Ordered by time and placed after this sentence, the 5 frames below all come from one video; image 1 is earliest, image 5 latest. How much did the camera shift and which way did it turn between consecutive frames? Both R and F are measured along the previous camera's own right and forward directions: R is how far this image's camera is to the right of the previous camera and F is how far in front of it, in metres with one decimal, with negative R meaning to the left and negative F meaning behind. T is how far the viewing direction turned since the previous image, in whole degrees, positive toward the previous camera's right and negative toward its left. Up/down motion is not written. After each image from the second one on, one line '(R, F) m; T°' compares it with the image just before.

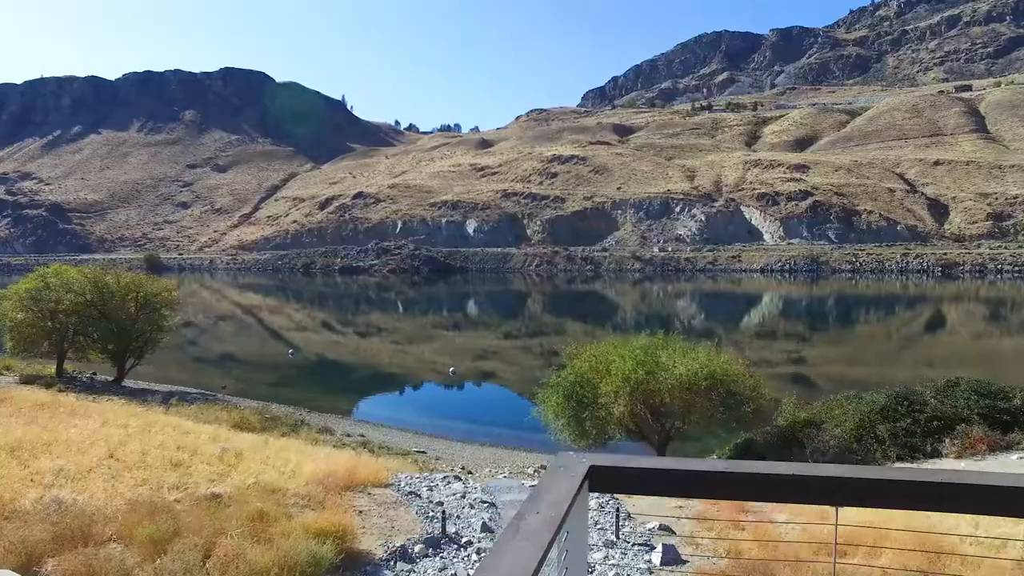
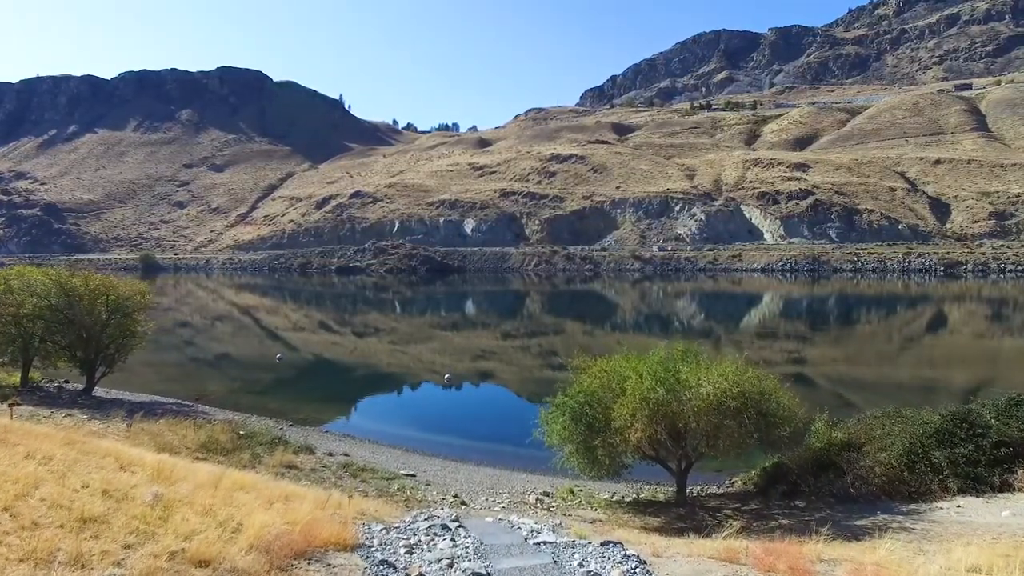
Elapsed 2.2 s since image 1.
(0.0, +0.8) m; 0°
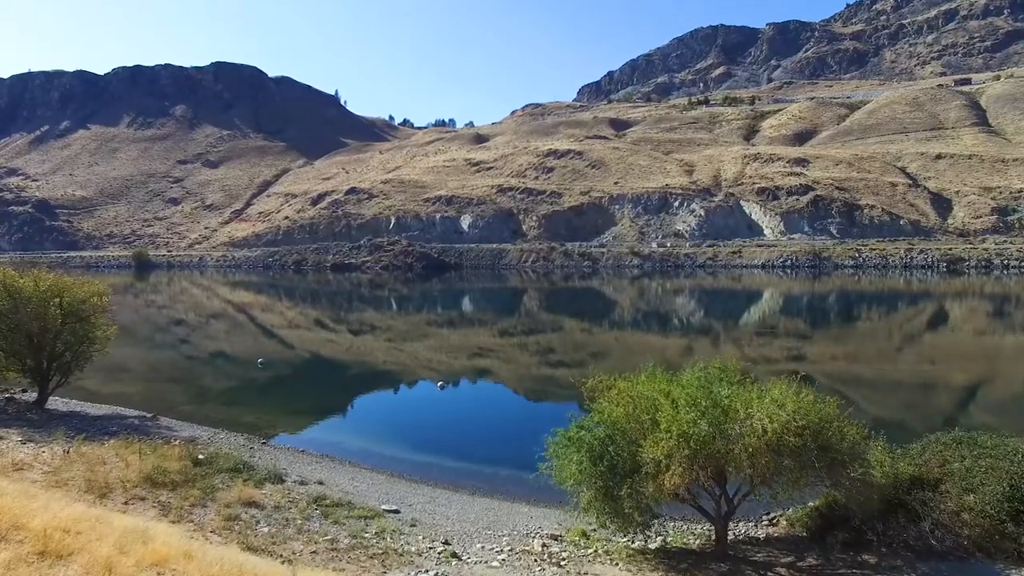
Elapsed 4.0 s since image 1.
(0.0, +1.1) m; 0°
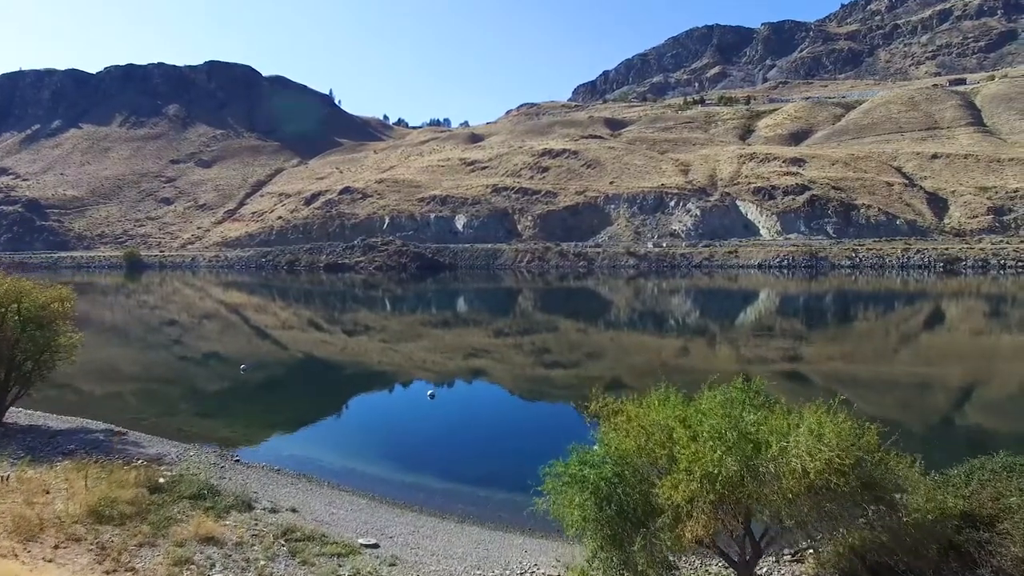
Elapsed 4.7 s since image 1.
(0.0, +0.7) m; 0°
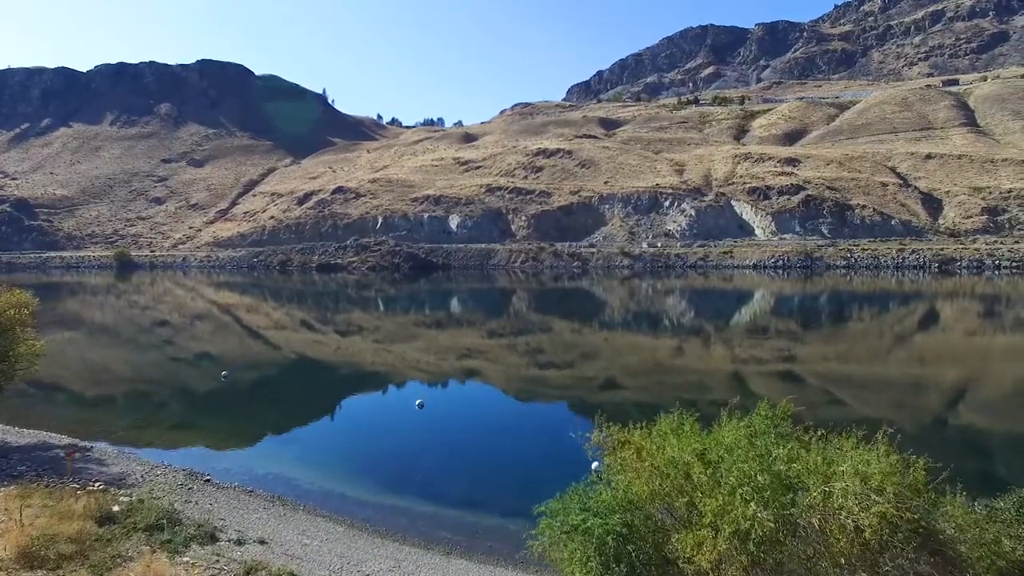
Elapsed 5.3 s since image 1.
(0.0, +0.6) m; 0°
